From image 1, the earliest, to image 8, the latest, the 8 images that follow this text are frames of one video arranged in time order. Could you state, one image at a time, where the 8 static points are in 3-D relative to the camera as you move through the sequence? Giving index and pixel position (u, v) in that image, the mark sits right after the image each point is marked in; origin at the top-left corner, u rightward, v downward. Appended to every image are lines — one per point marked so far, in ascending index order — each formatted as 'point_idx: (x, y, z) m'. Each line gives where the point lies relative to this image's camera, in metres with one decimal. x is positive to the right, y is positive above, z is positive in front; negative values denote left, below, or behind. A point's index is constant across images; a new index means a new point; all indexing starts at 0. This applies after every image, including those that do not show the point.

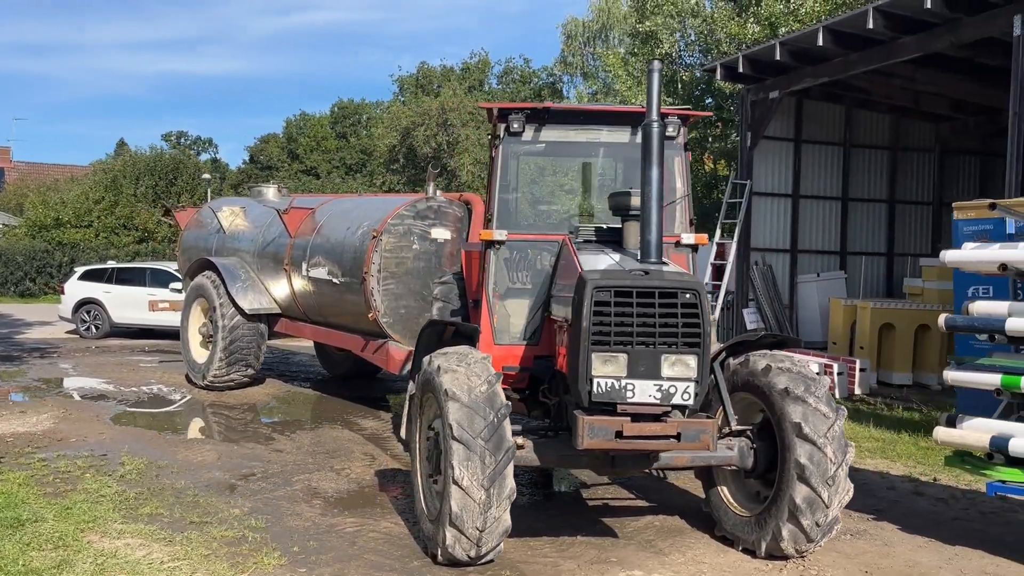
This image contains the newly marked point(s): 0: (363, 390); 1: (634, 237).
0: (-2.0, -1.4, +11.3) m
1: (+0.7, +0.3, +4.8) m
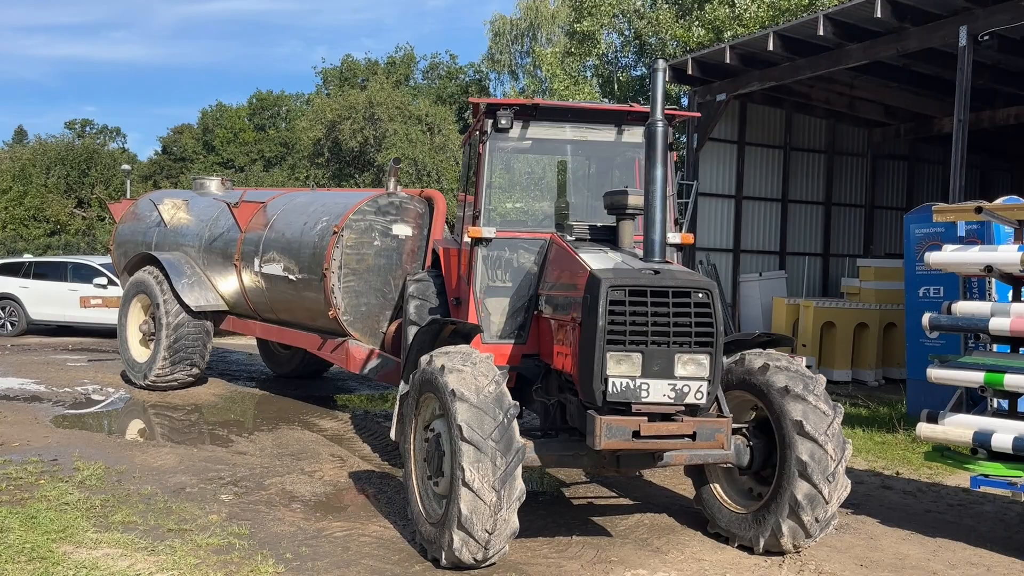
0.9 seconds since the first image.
0: (-2.6, -1.3, +11.0) m
1: (+0.7, +0.3, +4.8) m
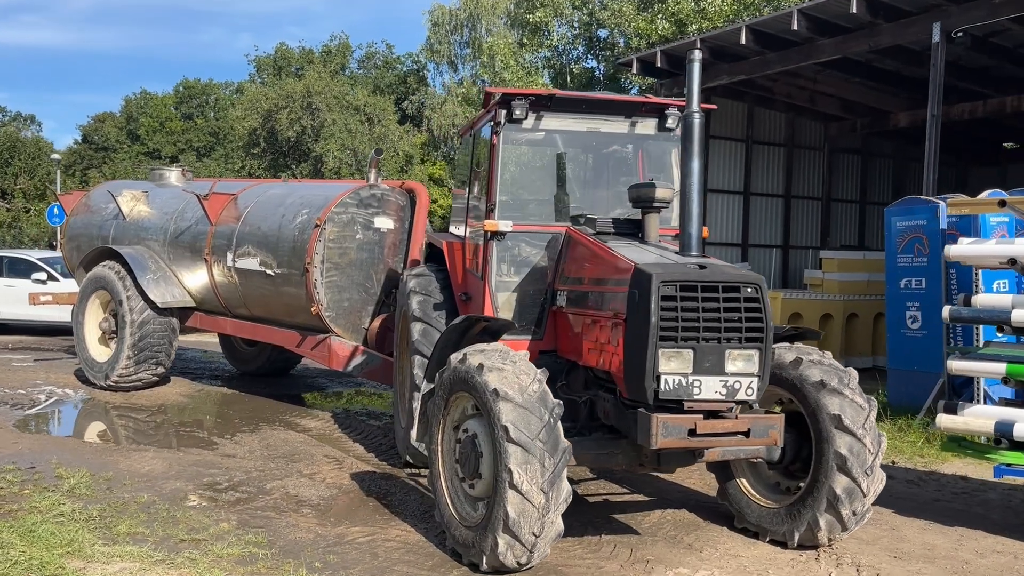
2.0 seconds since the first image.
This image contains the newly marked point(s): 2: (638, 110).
0: (-3.0, -1.2, +10.7) m
1: (+0.8, +0.3, +4.7) m
2: (+0.8, +1.2, +5.5) m
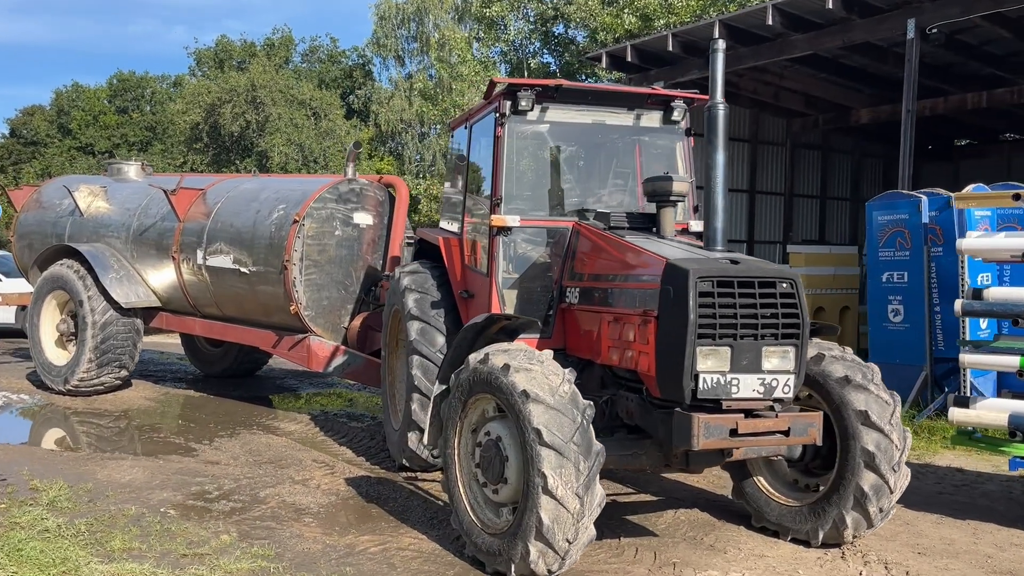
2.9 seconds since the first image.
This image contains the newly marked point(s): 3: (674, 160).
0: (-3.3, -1.2, +10.3) m
1: (+0.9, +0.4, +4.6) m
2: (+0.8, +1.2, +5.4) m
3: (+1.1, +0.8, +5.4) m
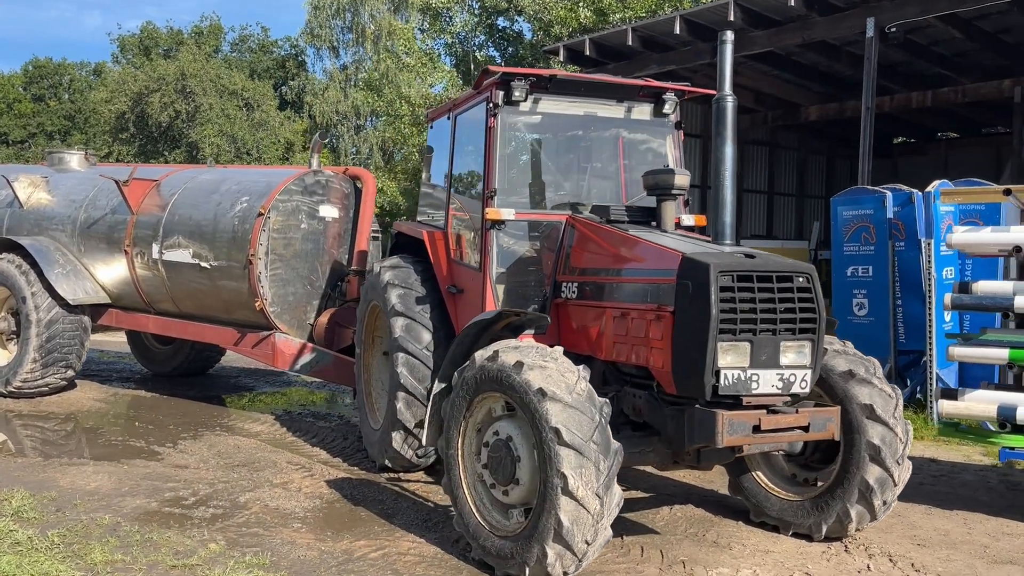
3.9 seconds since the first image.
0: (-3.7, -1.2, +10.0) m
1: (+0.9, +0.4, +4.6) m
2: (+0.8, +1.2, +5.3) m
3: (+1.0, +0.9, +5.4) m
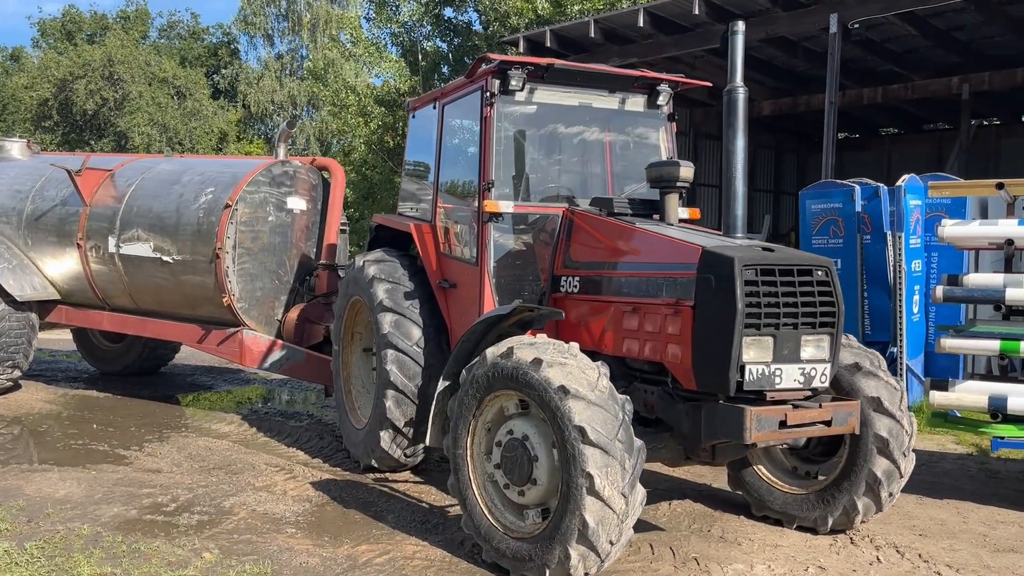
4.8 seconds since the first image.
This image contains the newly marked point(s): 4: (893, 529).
0: (-4.1, -1.1, +9.6) m
1: (+0.9, +0.4, +4.5) m
2: (+0.7, +1.3, +5.2) m
3: (+0.9, +0.9, +5.3) m
4: (+2.0, -1.3, +4.4) m
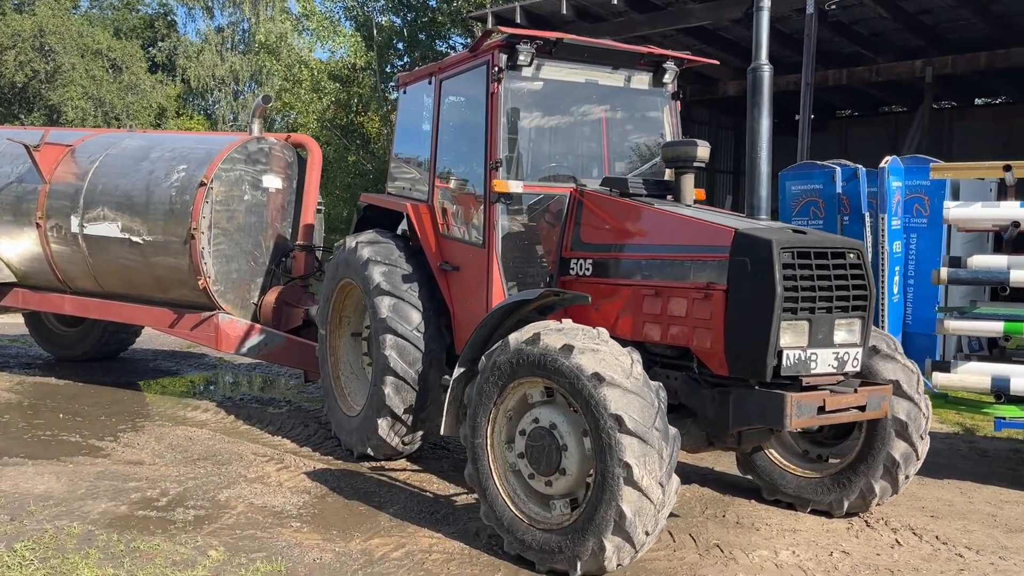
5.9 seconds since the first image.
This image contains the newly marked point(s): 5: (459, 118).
0: (-4.3, -0.9, +9.2) m
1: (+0.9, +0.5, +4.4) m
2: (+0.7, +1.4, +5.1) m
3: (+0.9, +1.0, +5.2) m
4: (+2.1, -1.2, +4.5) m
5: (-0.3, +1.0, +5.1) m
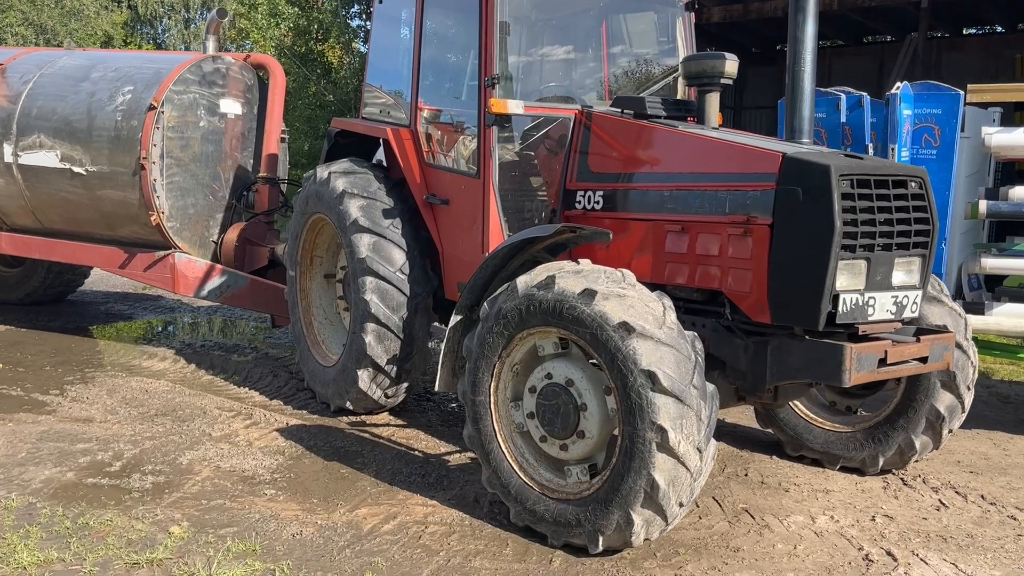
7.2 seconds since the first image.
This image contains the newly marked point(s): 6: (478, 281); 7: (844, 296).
0: (-4.5, -0.3, +8.5) m
1: (+0.9, +0.8, +3.9) m
2: (+0.7, +1.7, +4.5) m
3: (+0.9, +1.4, +4.7) m
4: (+2.1, -0.9, +4.1) m
5: (-0.4, +1.4, +4.5) m
6: (-0.2, 0.0, +3.6) m
7: (+1.2, 0.0, +3.0) m
